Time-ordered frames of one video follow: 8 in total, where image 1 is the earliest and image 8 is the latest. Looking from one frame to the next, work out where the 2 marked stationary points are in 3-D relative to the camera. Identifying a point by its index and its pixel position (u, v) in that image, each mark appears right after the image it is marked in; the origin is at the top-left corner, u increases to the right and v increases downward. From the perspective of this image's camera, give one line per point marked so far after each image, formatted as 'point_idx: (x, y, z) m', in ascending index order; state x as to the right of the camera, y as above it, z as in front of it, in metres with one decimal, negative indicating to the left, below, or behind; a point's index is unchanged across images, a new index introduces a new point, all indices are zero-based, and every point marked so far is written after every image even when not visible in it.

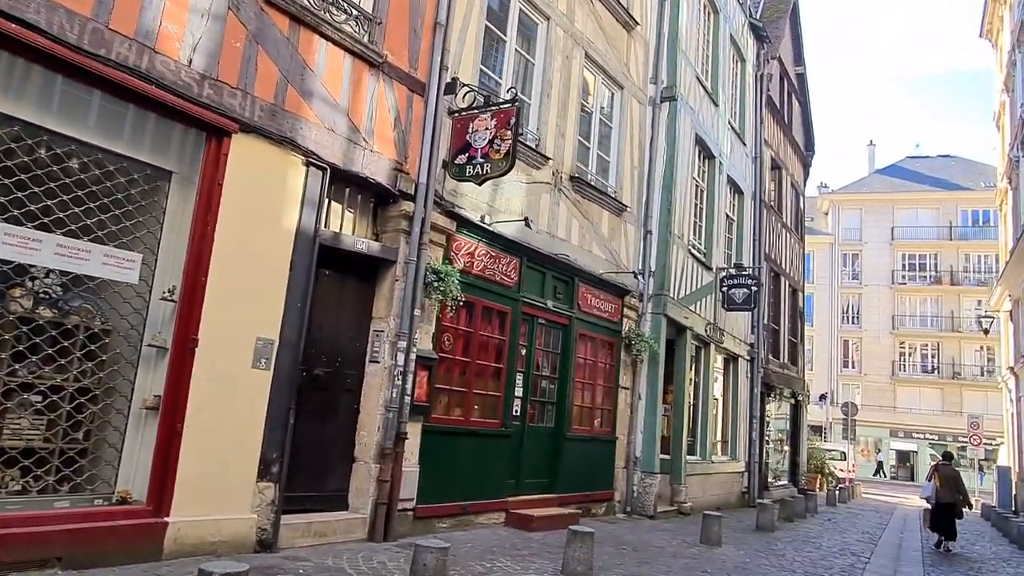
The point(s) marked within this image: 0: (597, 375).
0: (+1.1, -1.2, +9.7) m
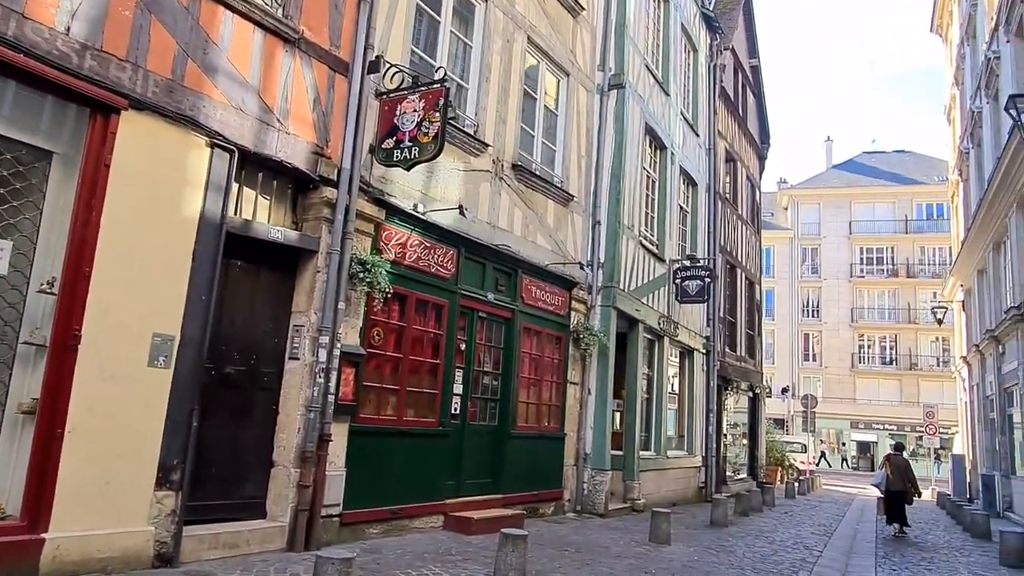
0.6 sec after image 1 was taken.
0: (+0.4, -1.1, +9.4) m
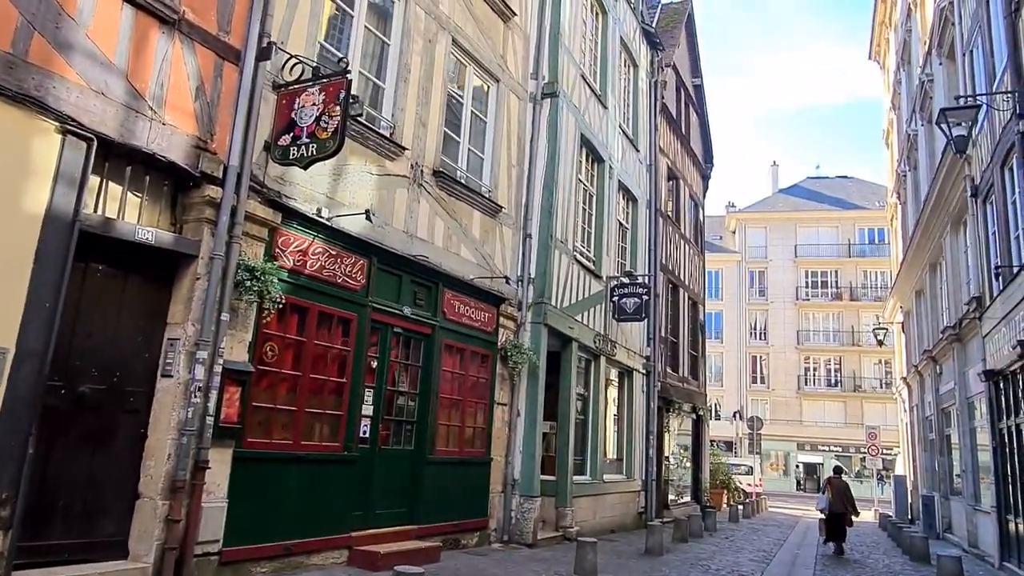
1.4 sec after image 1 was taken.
0: (-0.5, -1.2, +8.8) m
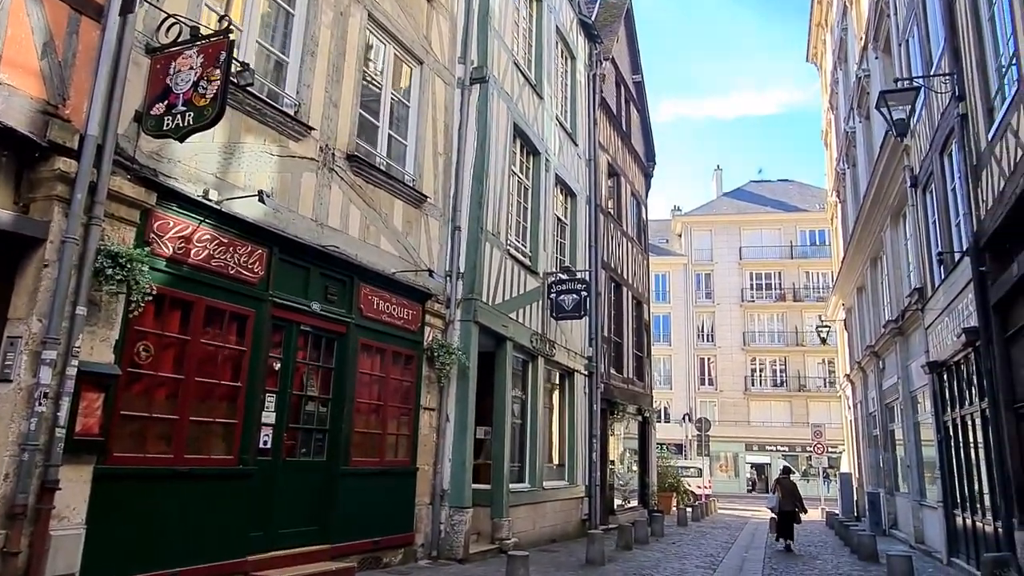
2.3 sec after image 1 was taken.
0: (-1.4, -1.2, +8.1) m
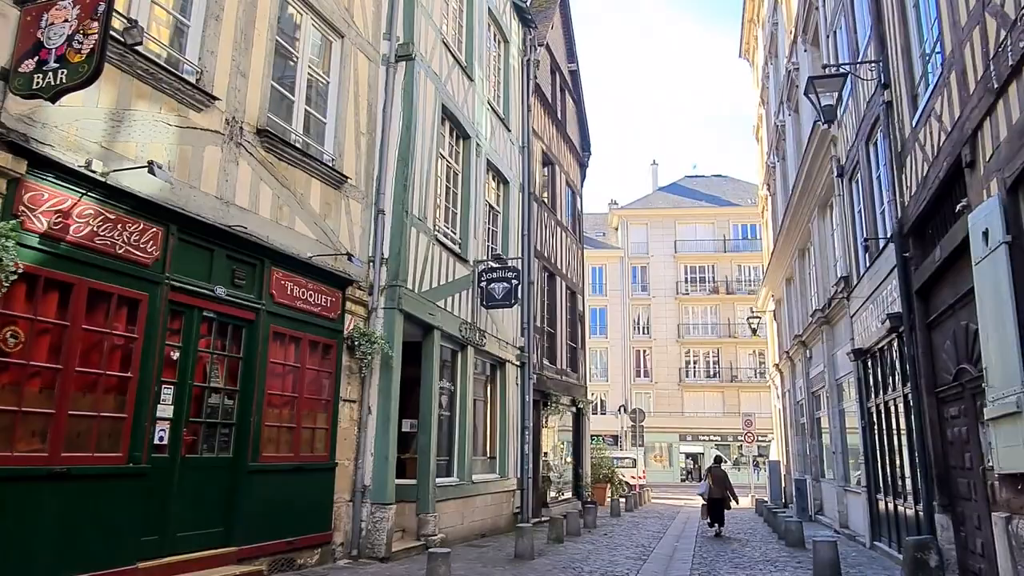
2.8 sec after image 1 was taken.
0: (-2.1, -1.0, +7.6) m
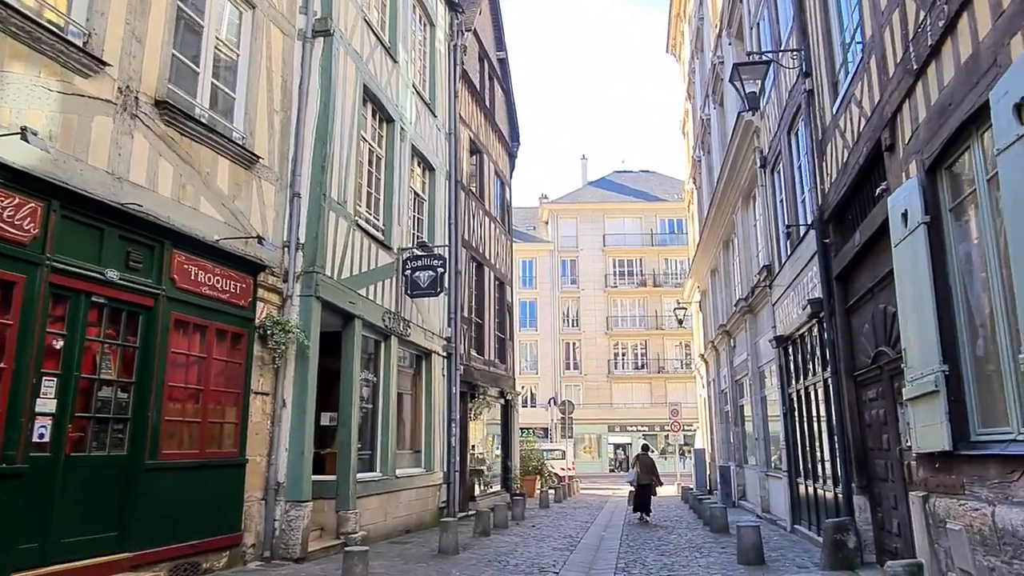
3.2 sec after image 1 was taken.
0: (-2.9, -0.9, +7.1) m
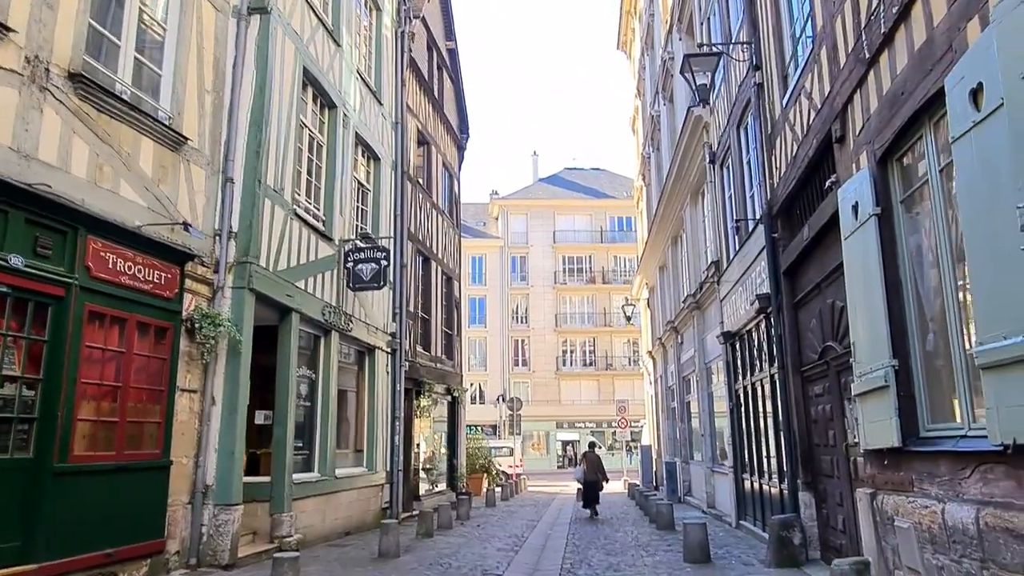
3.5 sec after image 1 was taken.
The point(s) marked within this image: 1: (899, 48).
0: (-3.4, -0.8, +6.6) m
1: (+2.4, +1.5, +4.6) m
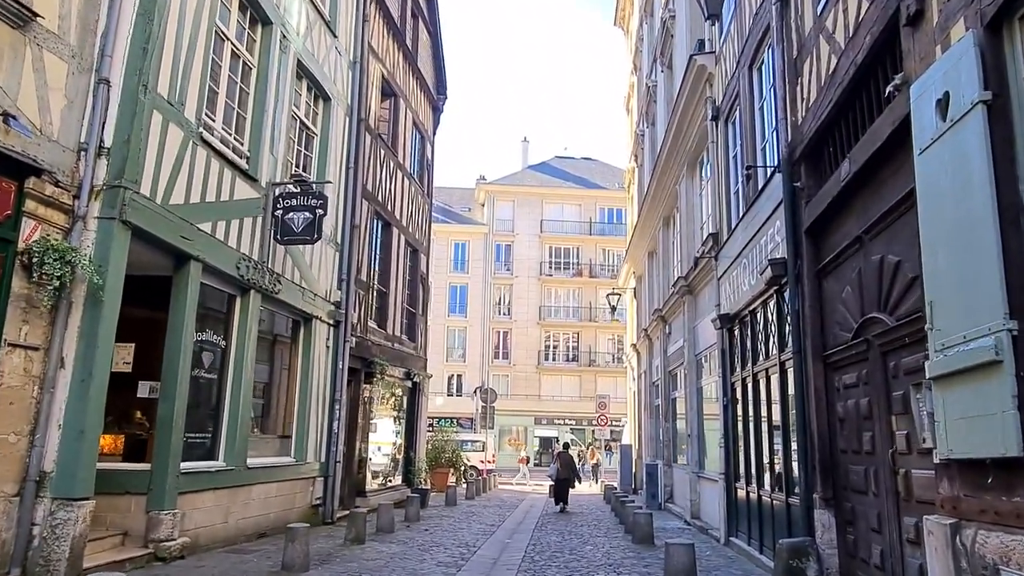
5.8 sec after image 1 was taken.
0: (-3.9, -0.2, +4.8) m
1: (+2.1, +1.8, +2.9) m
